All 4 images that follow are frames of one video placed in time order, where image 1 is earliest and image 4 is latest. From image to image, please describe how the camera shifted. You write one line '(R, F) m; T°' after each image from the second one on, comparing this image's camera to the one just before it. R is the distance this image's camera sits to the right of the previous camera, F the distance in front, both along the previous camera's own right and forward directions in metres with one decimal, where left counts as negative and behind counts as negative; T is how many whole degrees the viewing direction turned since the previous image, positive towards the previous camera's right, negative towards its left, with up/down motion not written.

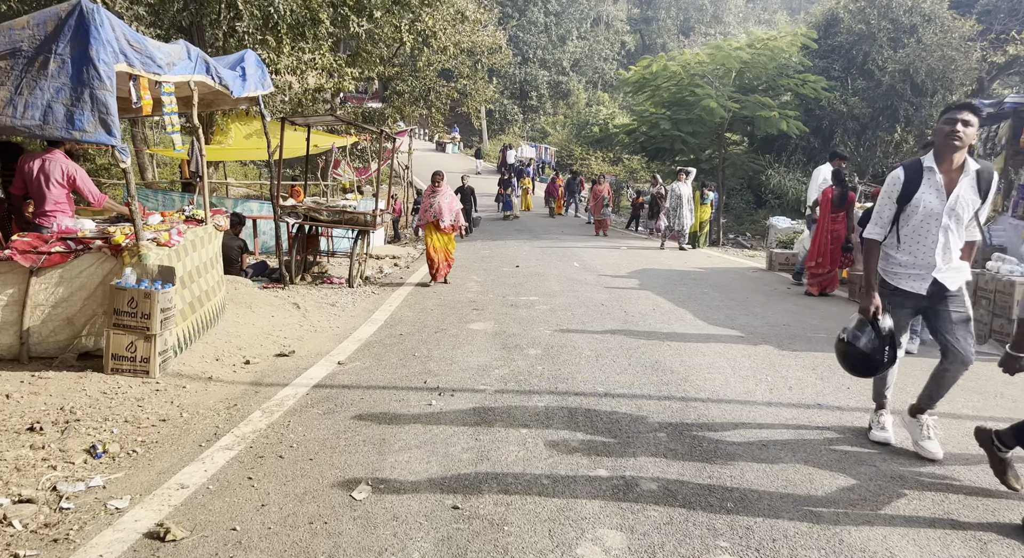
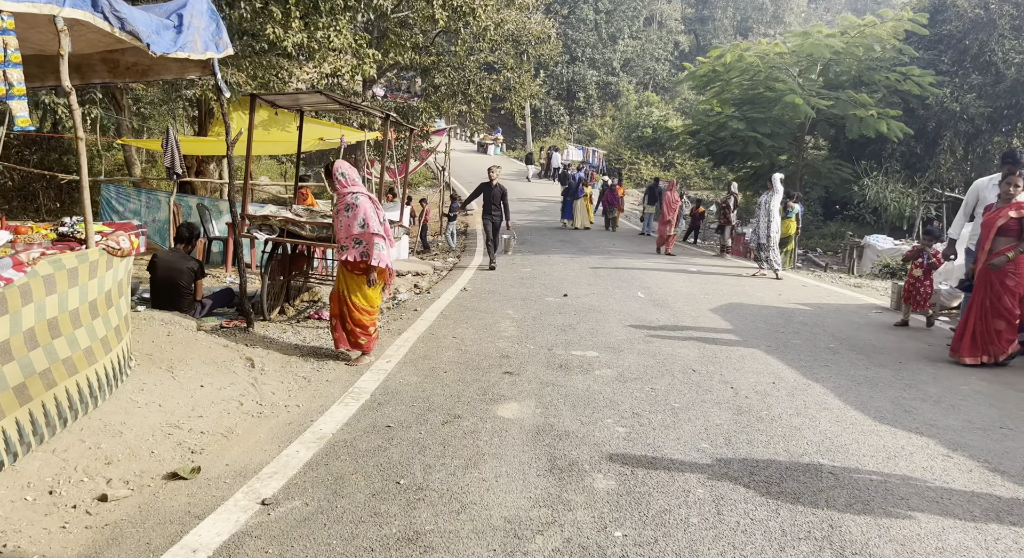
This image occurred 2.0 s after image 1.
(-0.1, +2.9) m; -3°
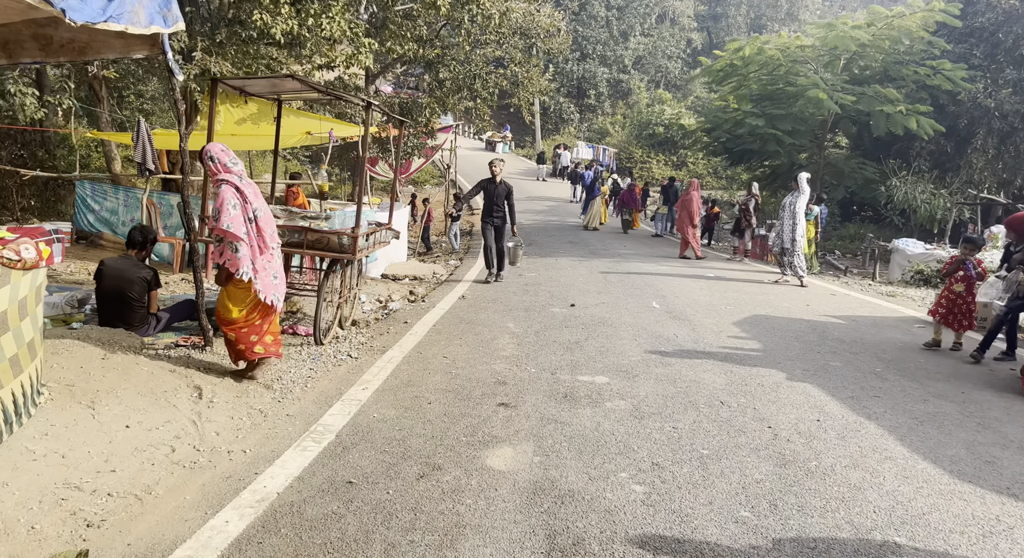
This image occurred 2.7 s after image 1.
(+0.1, +1.0) m; -1°
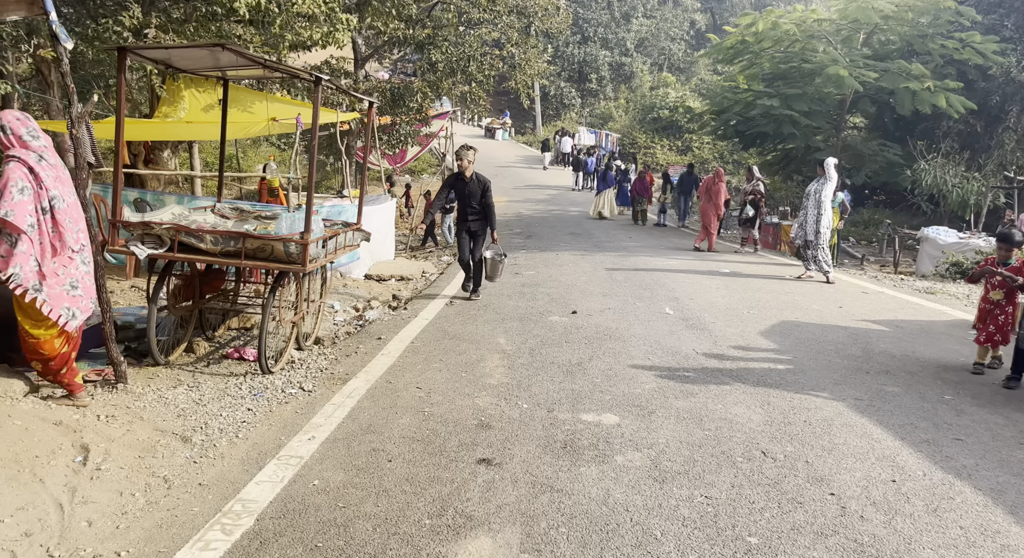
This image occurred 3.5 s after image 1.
(+0.1, +1.2) m; 0°
